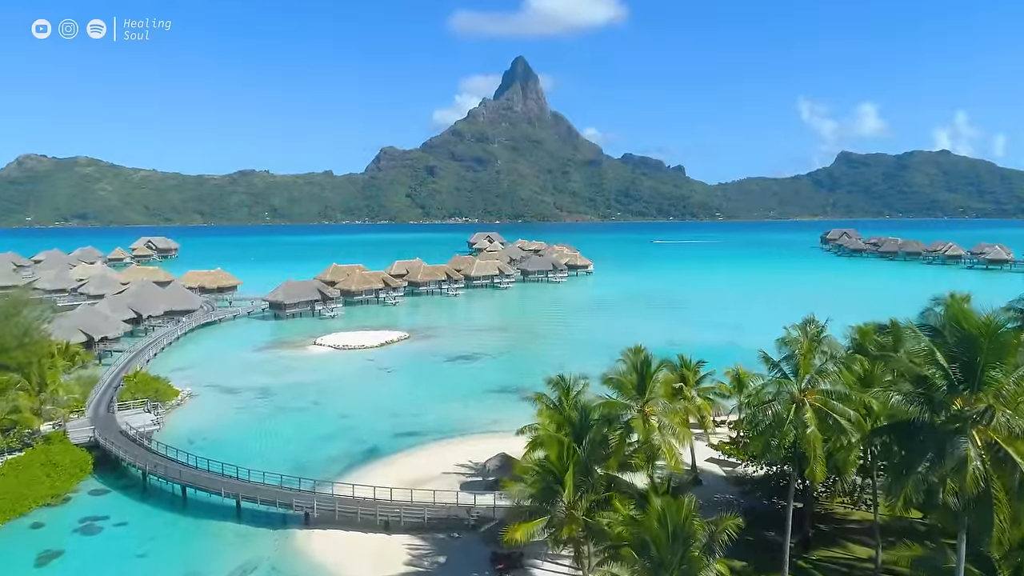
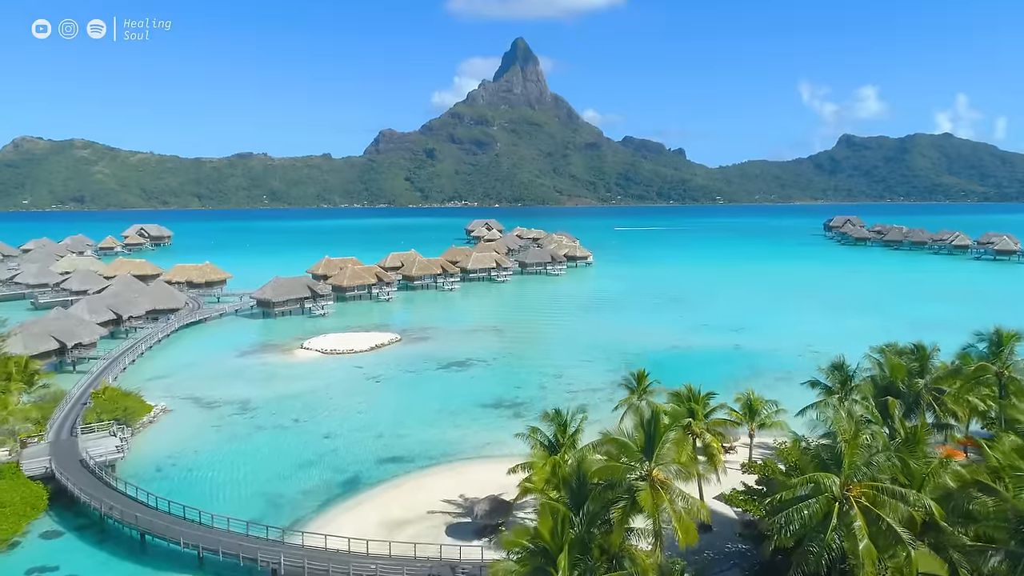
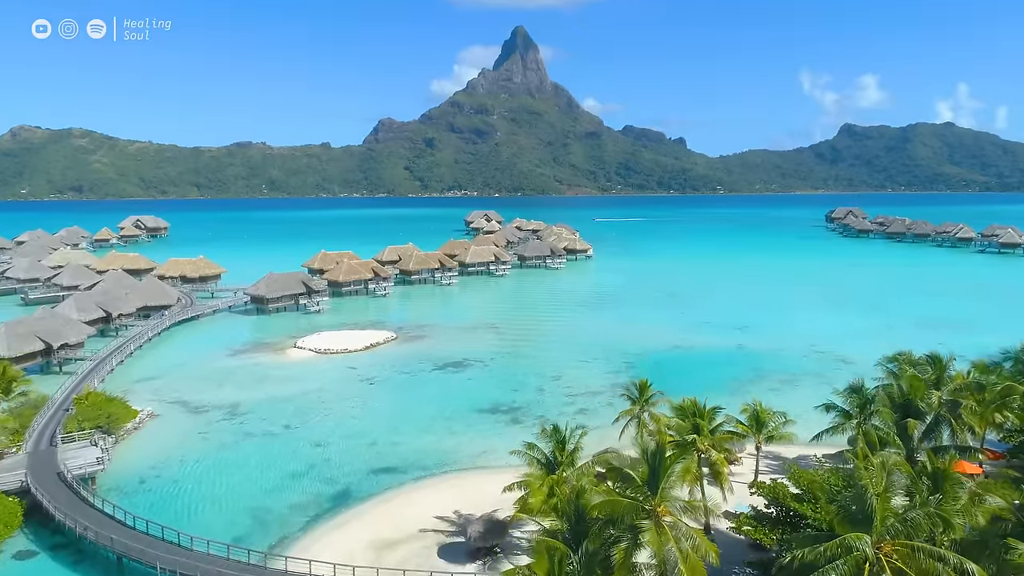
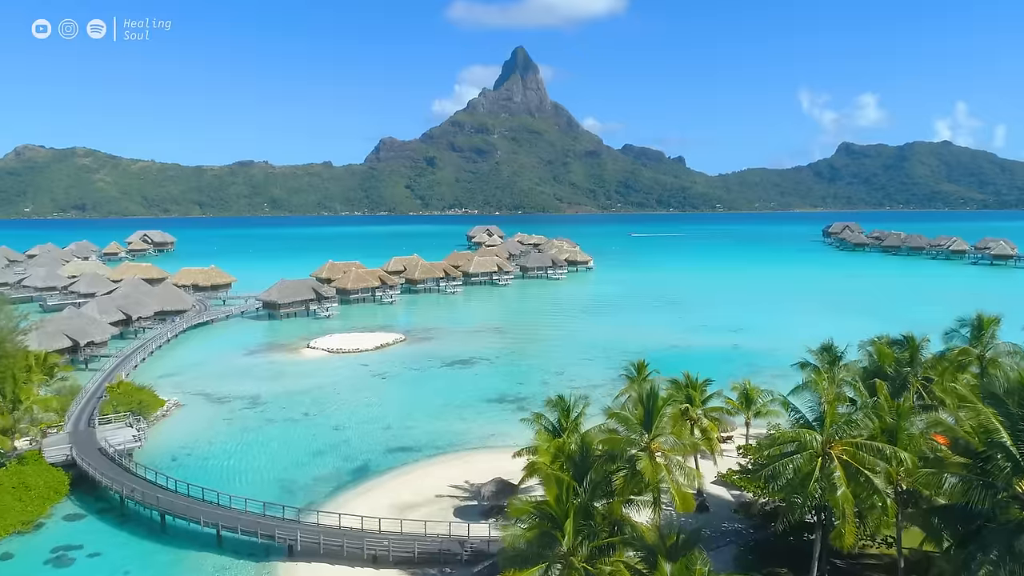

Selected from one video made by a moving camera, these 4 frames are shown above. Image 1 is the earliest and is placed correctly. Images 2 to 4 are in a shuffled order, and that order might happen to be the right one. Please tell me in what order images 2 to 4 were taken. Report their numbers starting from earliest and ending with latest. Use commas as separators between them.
4, 2, 3
